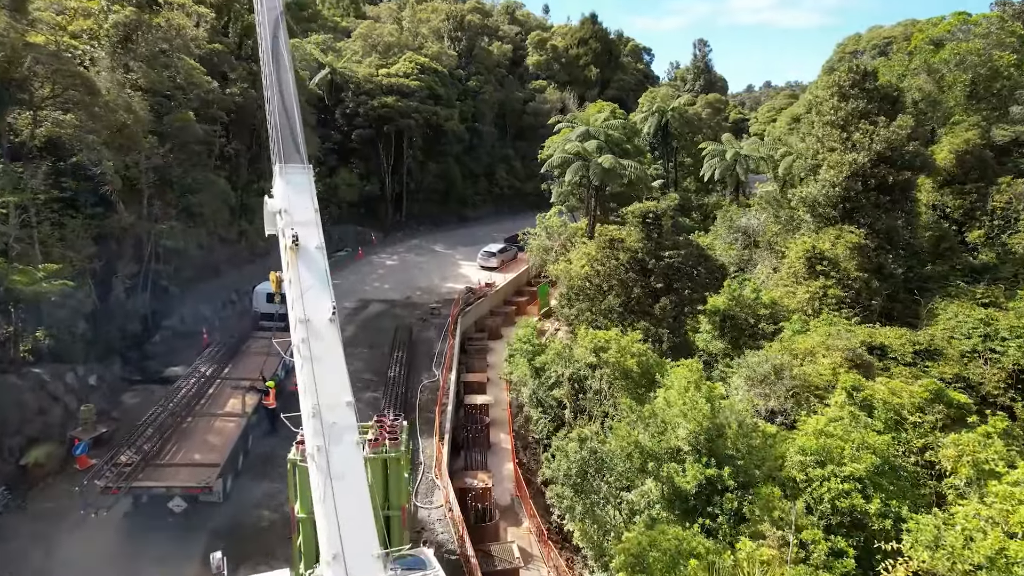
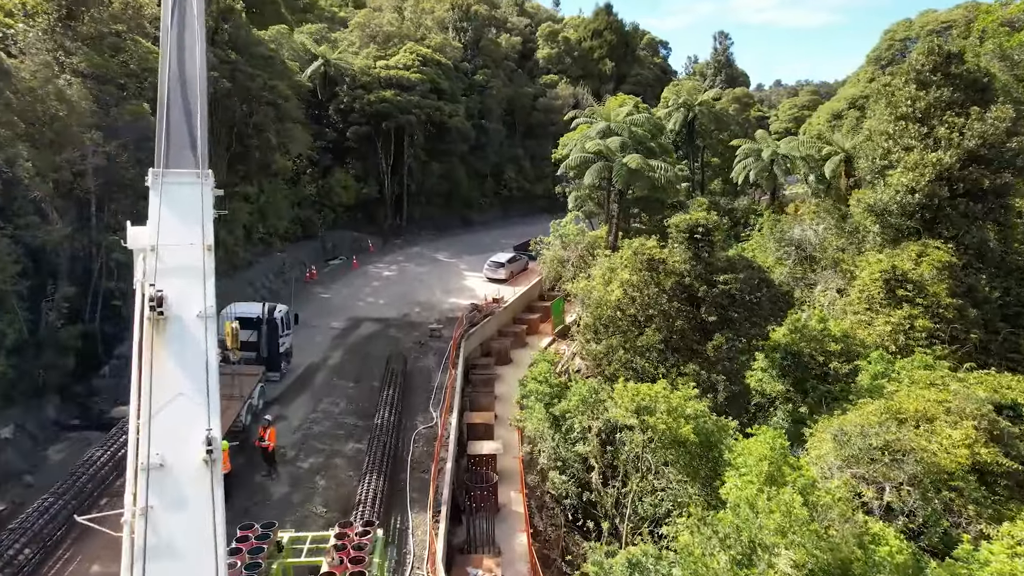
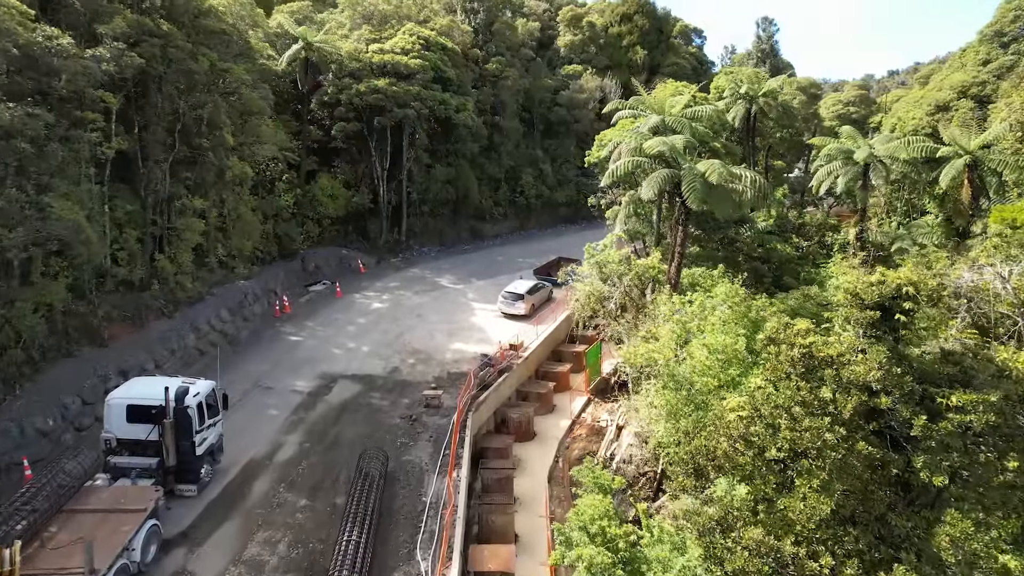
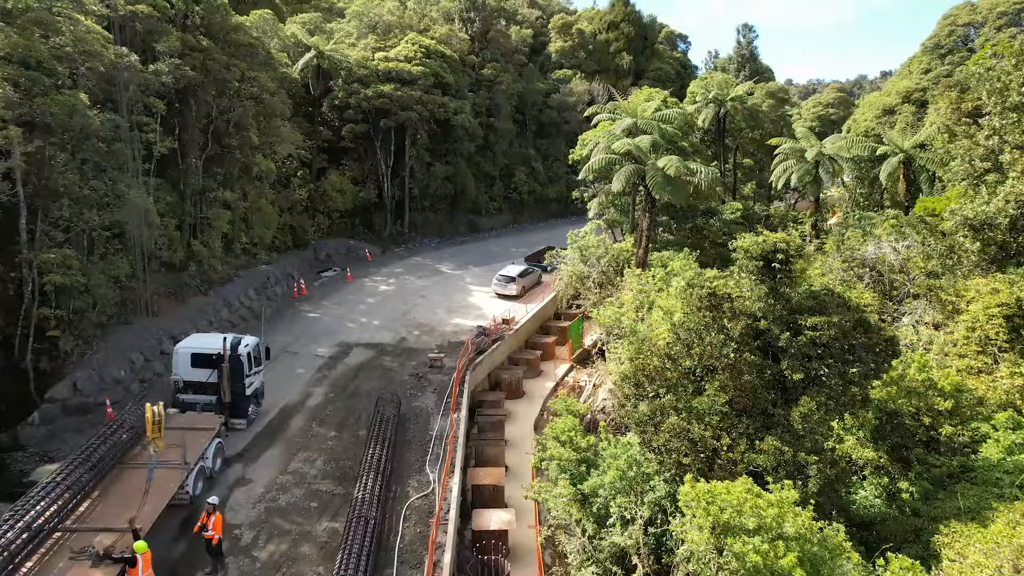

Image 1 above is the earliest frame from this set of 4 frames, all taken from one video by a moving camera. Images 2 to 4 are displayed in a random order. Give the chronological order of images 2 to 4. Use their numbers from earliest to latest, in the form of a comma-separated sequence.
2, 4, 3
